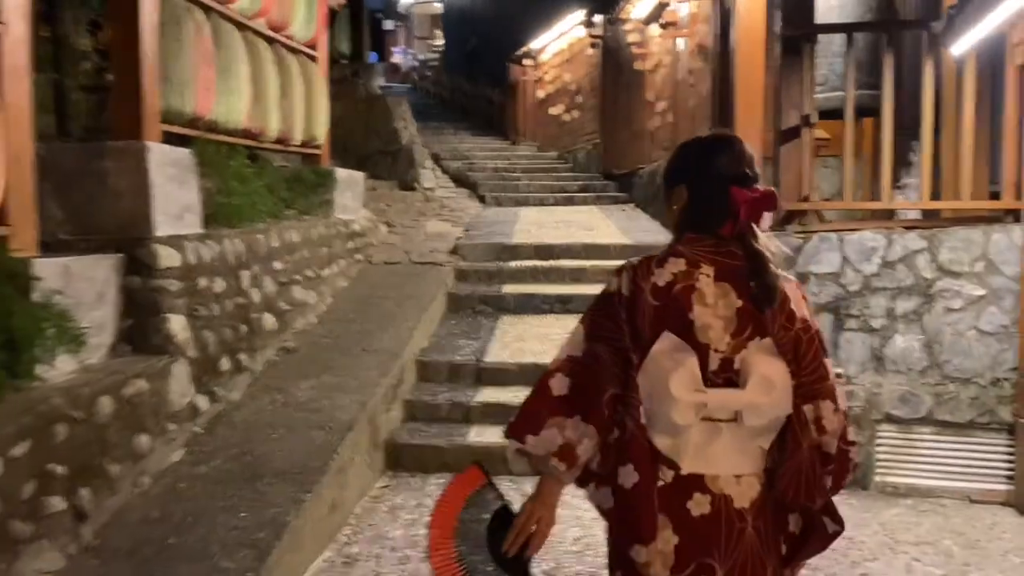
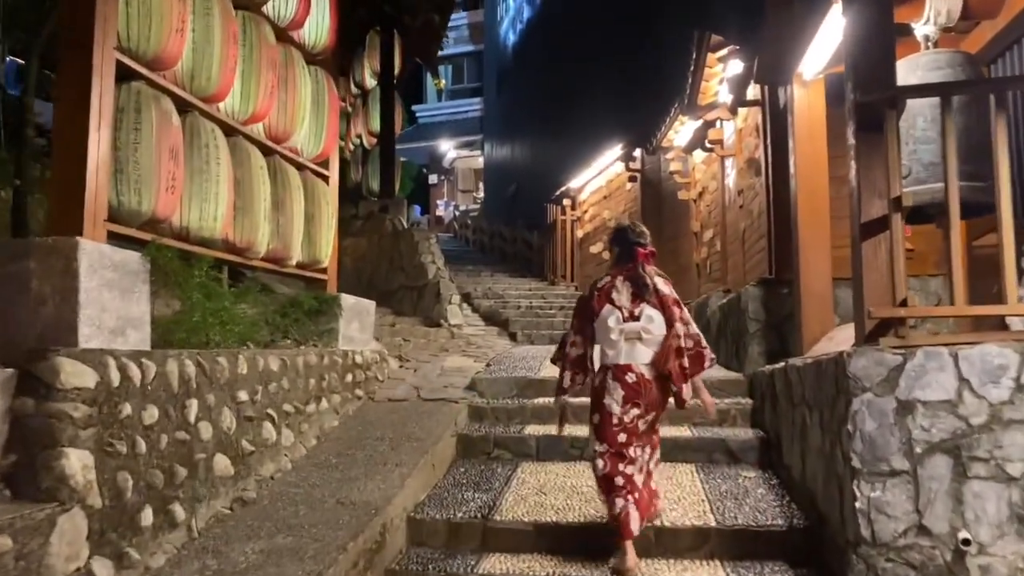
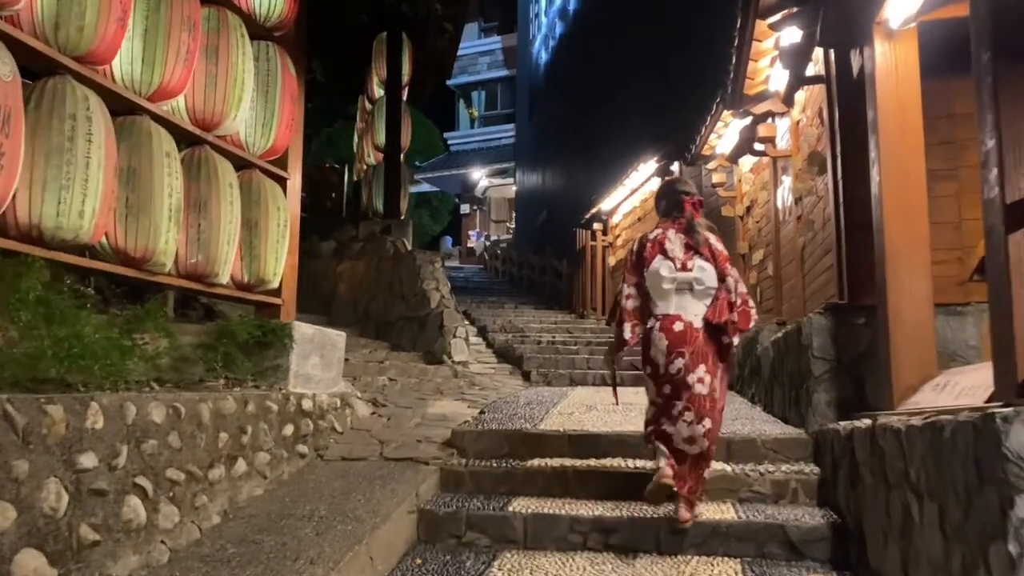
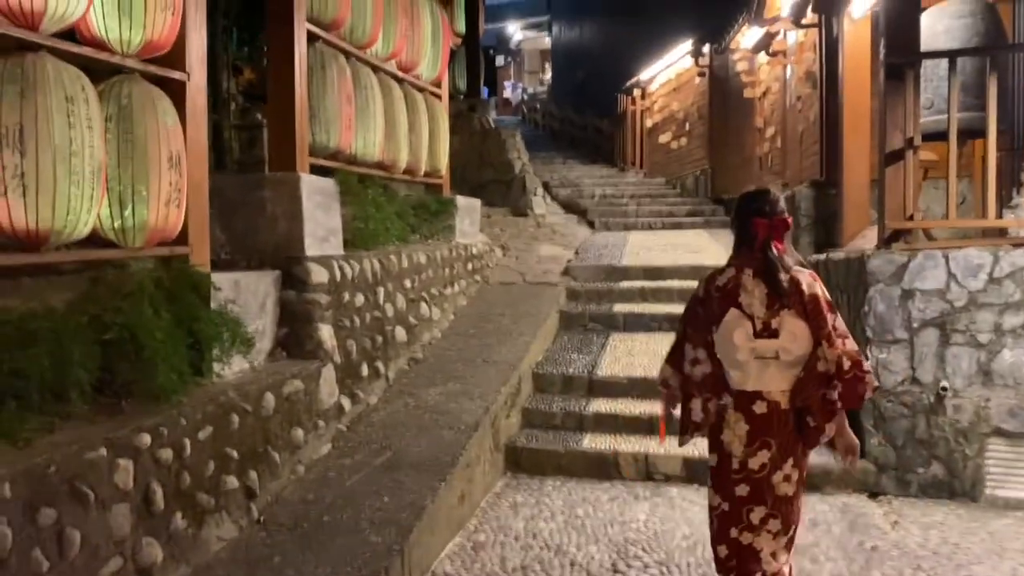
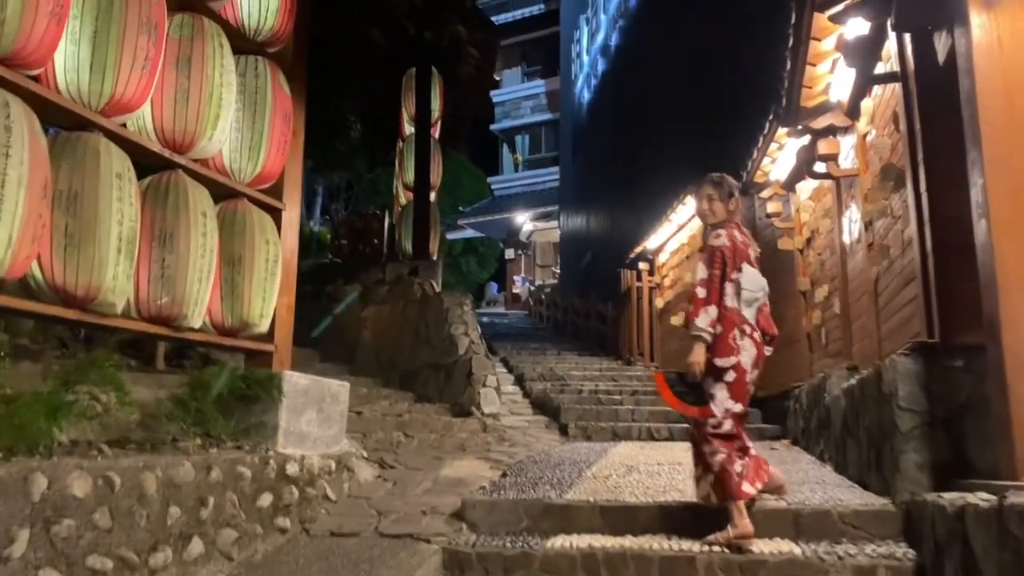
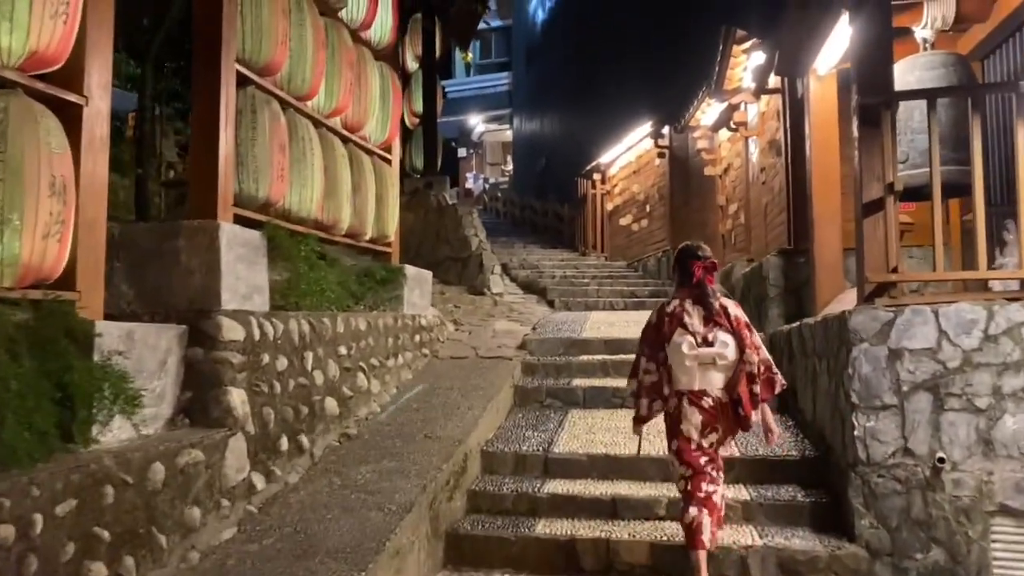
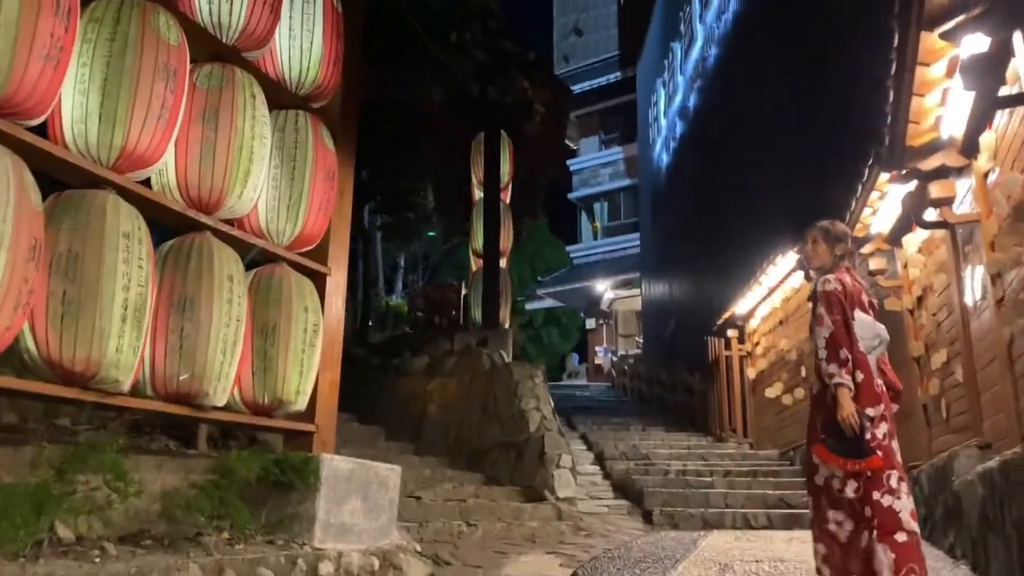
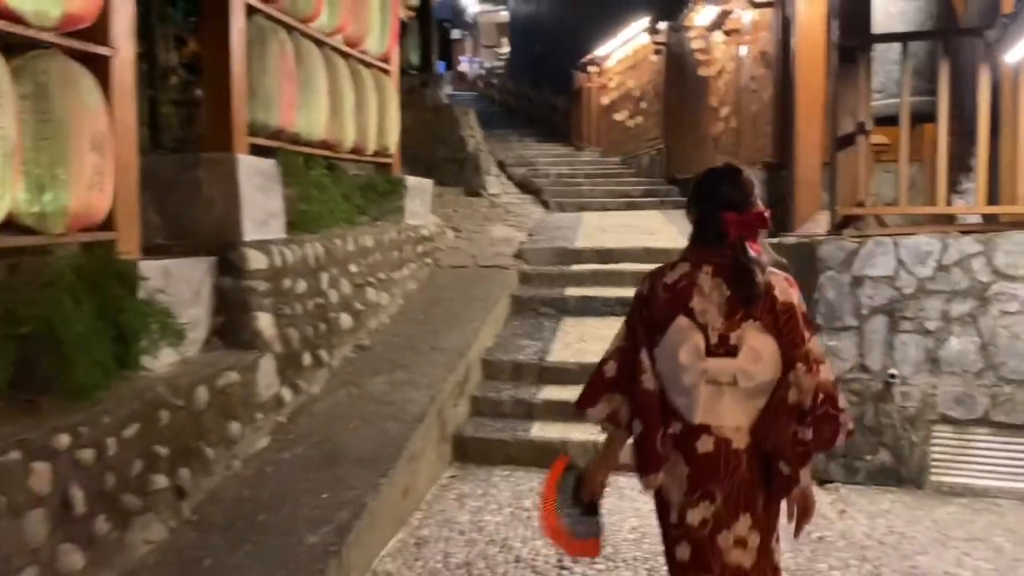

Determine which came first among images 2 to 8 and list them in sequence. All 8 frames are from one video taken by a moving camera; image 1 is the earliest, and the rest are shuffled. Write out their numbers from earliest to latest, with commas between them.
8, 4, 6, 2, 3, 5, 7
